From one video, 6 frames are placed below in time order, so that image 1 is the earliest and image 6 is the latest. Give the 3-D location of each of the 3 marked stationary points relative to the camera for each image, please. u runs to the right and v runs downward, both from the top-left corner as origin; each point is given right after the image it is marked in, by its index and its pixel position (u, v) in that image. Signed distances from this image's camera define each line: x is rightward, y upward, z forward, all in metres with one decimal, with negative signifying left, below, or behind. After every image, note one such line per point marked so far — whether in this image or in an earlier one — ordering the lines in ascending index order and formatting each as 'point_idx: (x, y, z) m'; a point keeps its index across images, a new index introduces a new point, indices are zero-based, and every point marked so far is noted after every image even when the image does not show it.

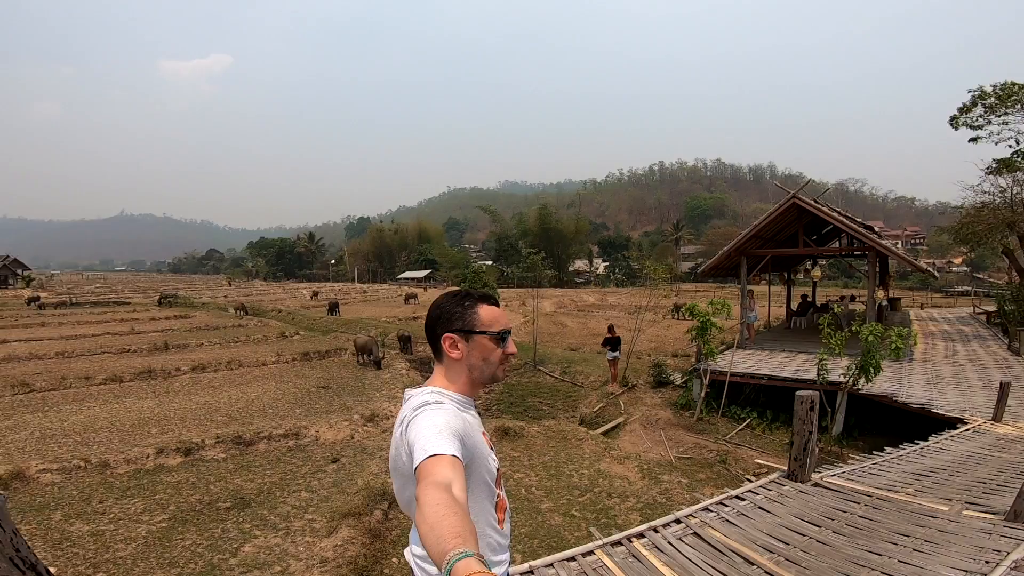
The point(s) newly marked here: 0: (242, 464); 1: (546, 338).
0: (-4.7, -3.1, +8.9) m
1: (+1.3, -1.8, +19.6) m
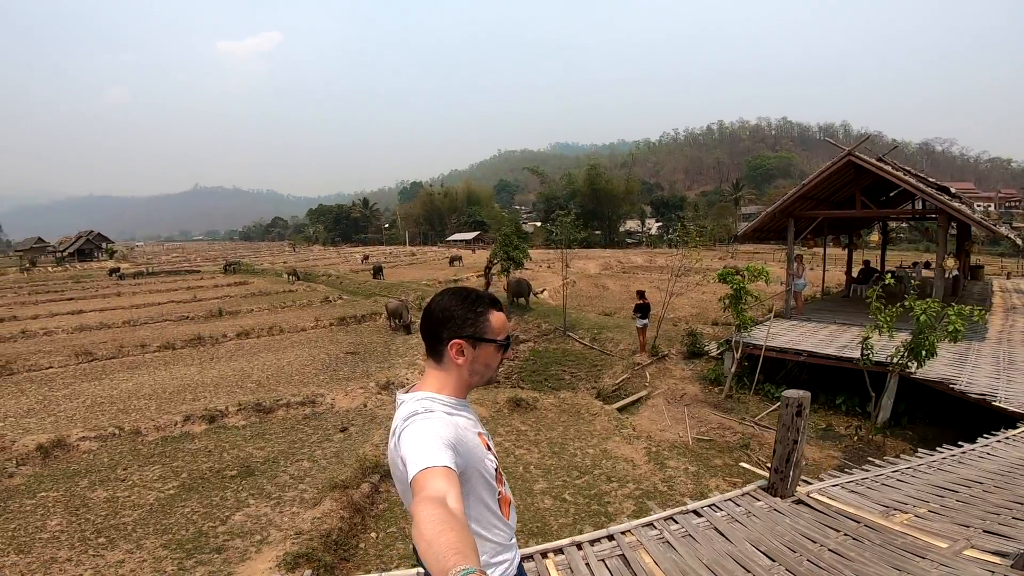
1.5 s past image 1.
0: (-4.5, -2.6, +9.2) m
1: (+2.6, -0.5, +18.9) m
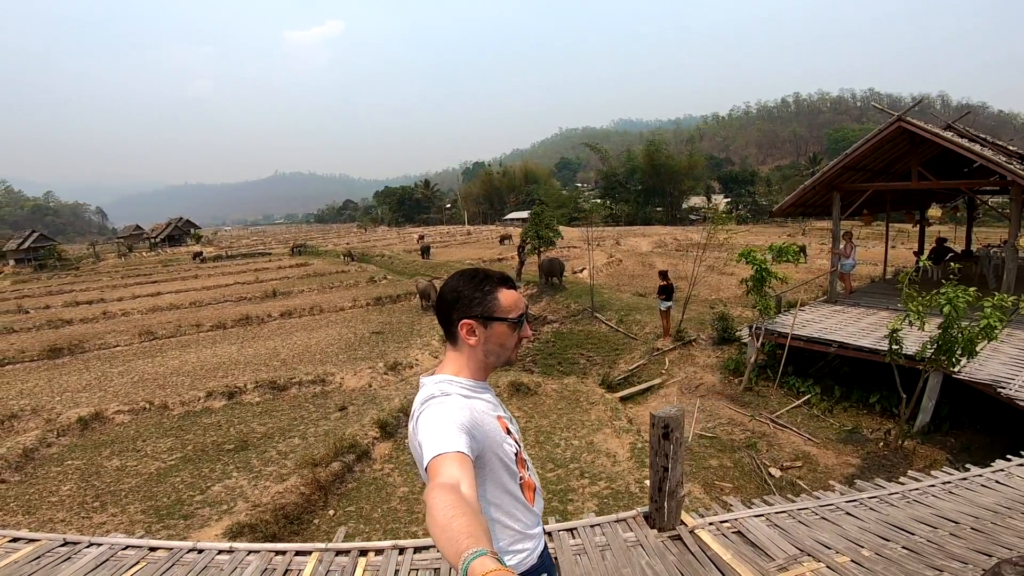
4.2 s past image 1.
0: (-4.5, -2.2, +9.5) m
1: (+3.9, +0.2, +18.1) m
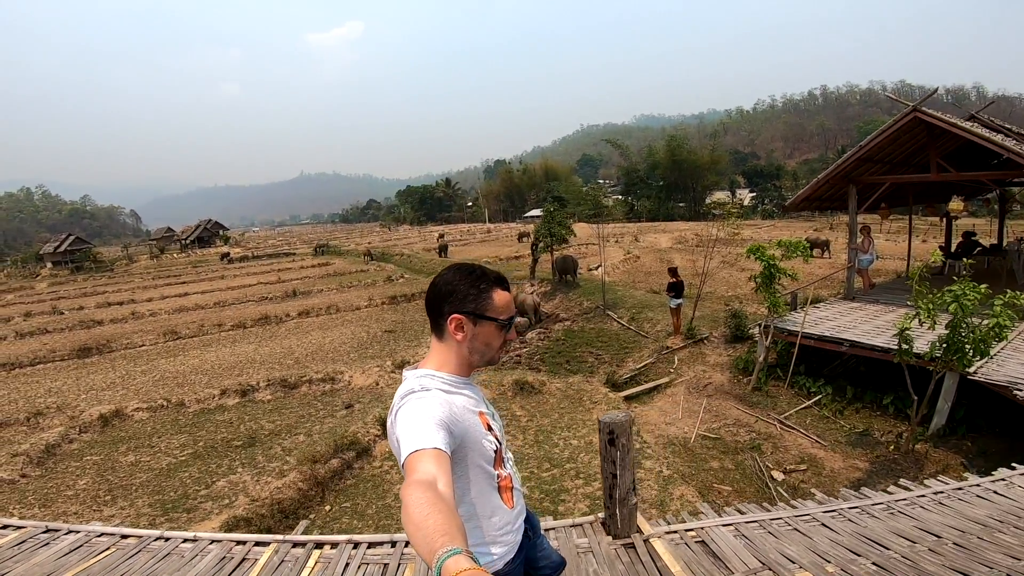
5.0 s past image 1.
0: (-4.5, -2.2, +9.7) m
1: (+4.4, +0.3, +17.9) m
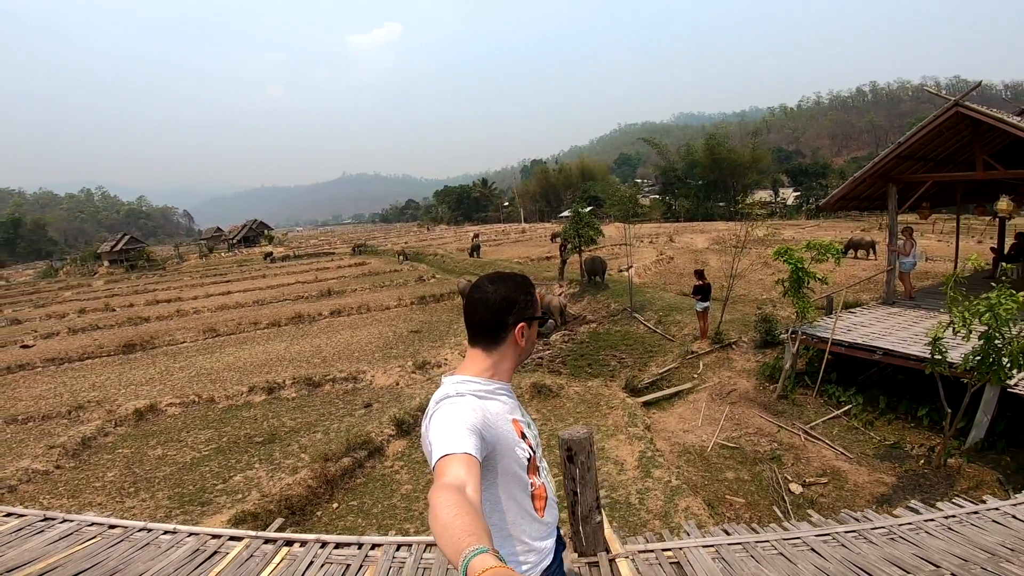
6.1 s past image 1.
0: (-4.1, -2.2, +9.9) m
1: (+5.3, +0.3, +17.4) m
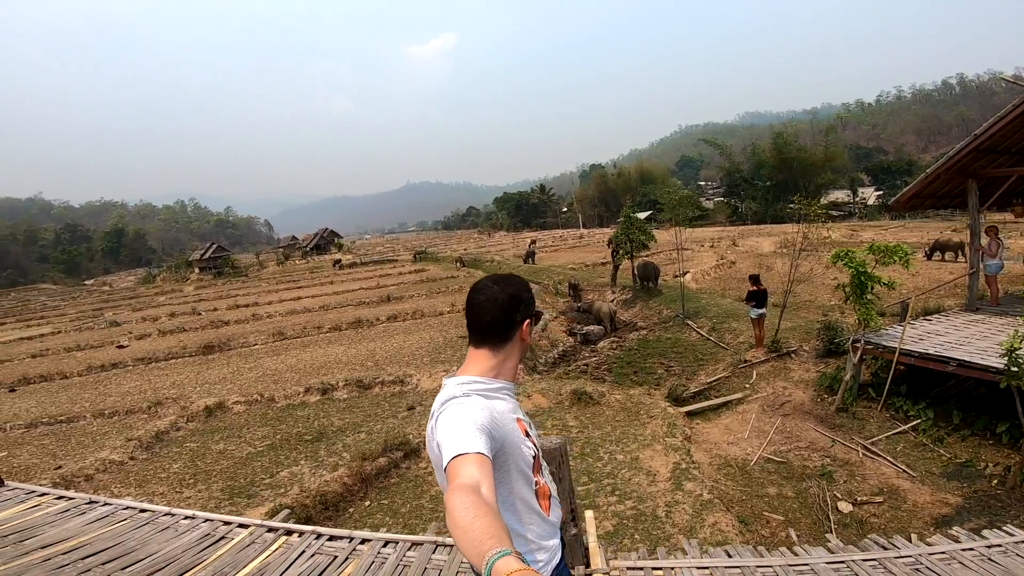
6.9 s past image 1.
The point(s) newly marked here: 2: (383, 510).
0: (-3.3, -2.4, +10.3) m
1: (+7.0, +0.1, +16.7) m
2: (-1.5, -2.7, +6.2) m
